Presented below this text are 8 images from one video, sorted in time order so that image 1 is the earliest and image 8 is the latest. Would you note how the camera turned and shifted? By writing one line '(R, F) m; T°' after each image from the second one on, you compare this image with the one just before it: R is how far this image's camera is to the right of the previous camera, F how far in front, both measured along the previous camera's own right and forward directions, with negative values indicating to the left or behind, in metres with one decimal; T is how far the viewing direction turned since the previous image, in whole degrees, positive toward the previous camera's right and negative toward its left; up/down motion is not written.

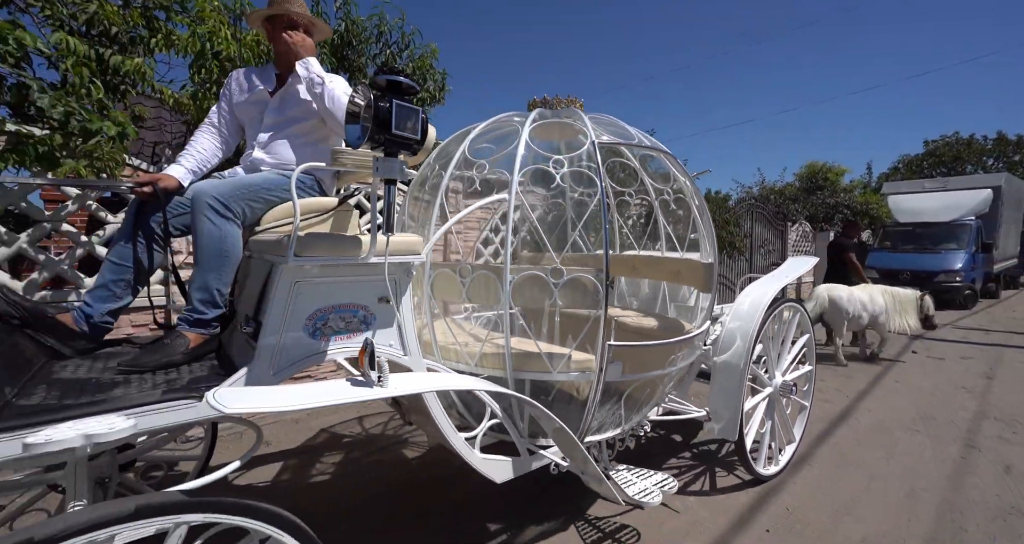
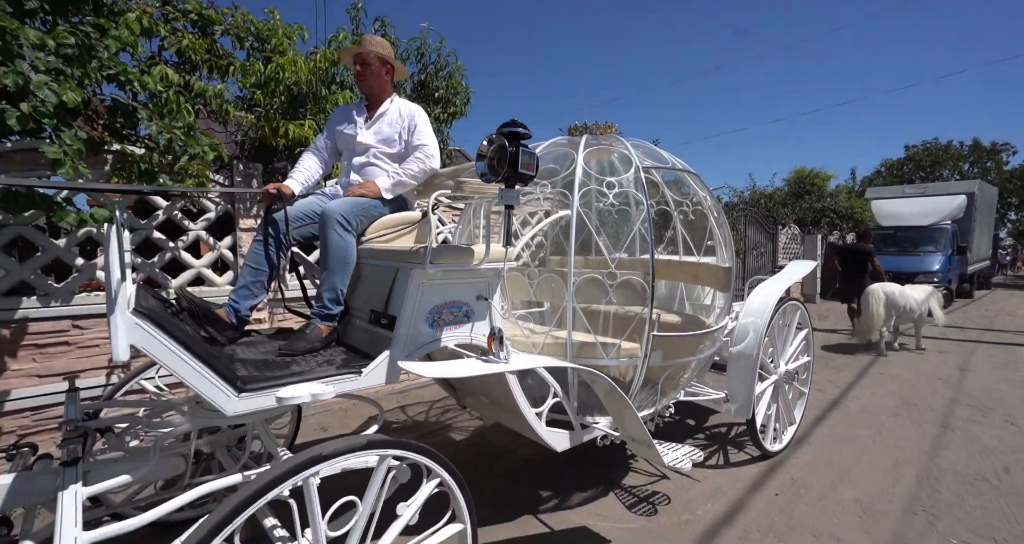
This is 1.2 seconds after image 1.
(-0.4, -0.4) m; +1°
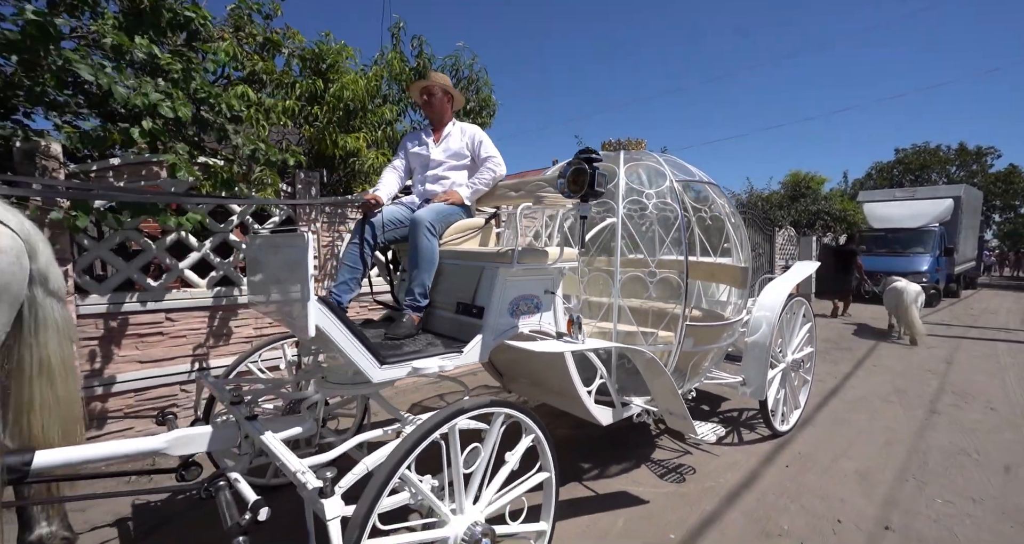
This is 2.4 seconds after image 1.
(-0.4, -0.4) m; +1°
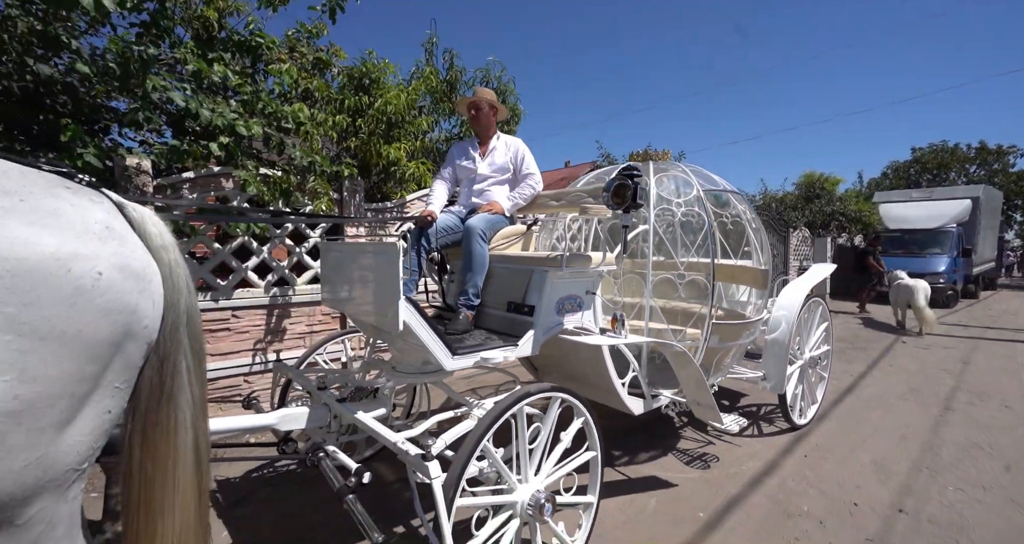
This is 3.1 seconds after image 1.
(-0.2, -0.3) m; -1°
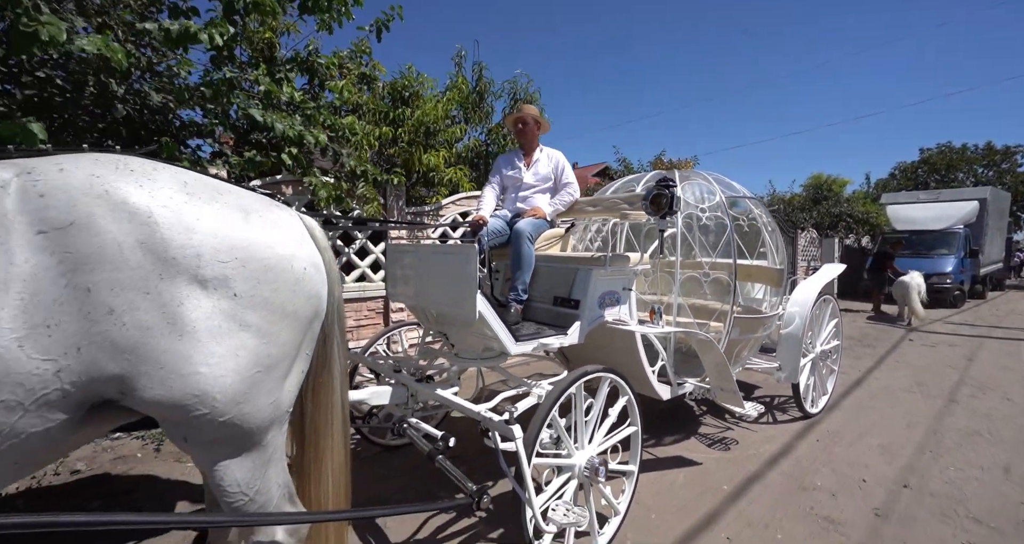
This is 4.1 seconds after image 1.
(-0.3, -0.3) m; -1°
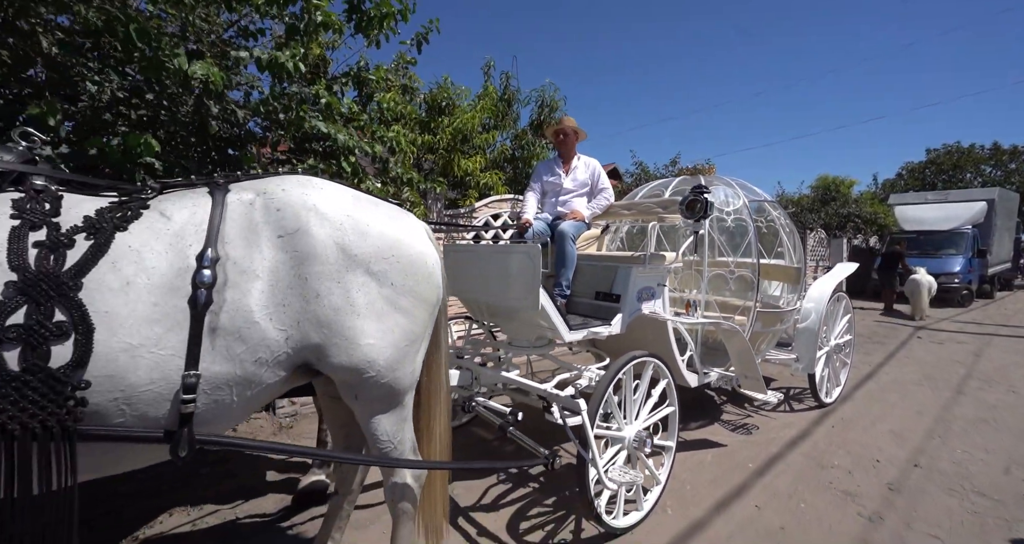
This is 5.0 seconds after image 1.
(-0.3, -0.3) m; -1°
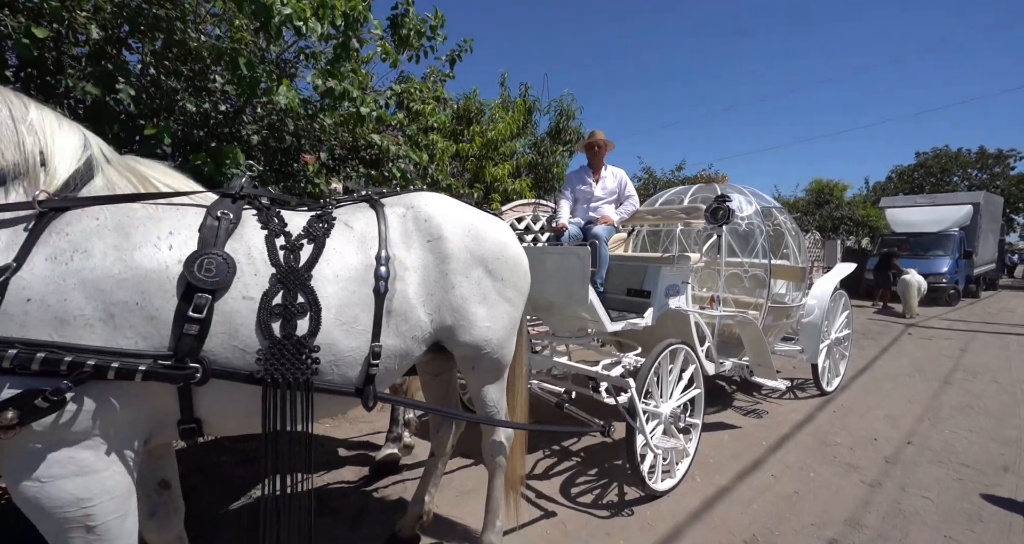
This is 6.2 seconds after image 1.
(-0.4, -0.4) m; +1°
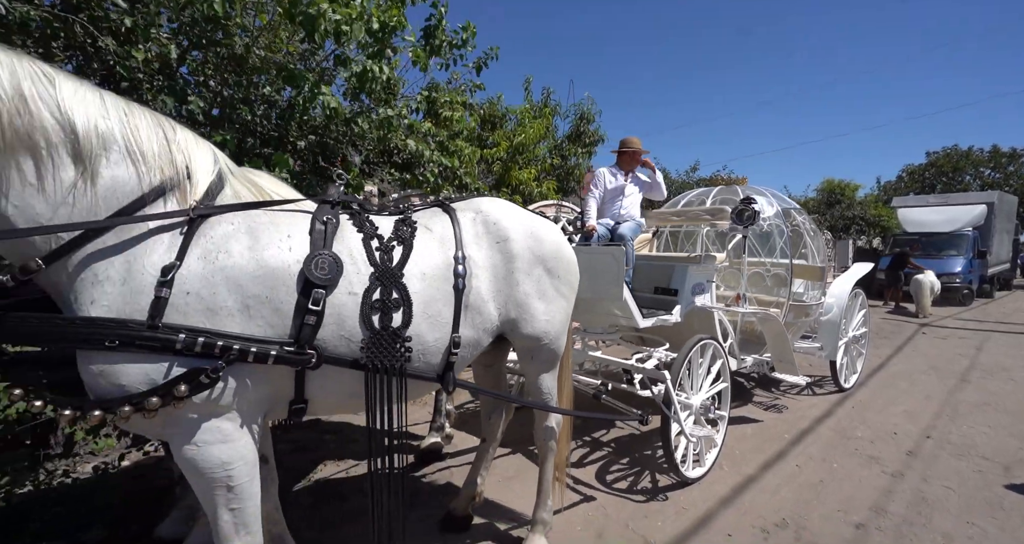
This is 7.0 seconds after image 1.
(-0.2, -0.2) m; -1°
